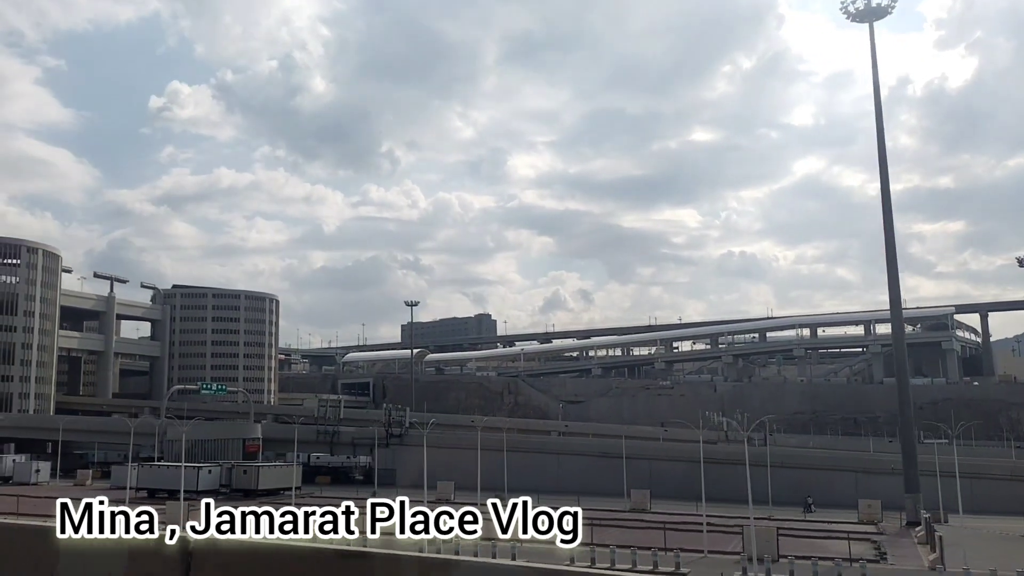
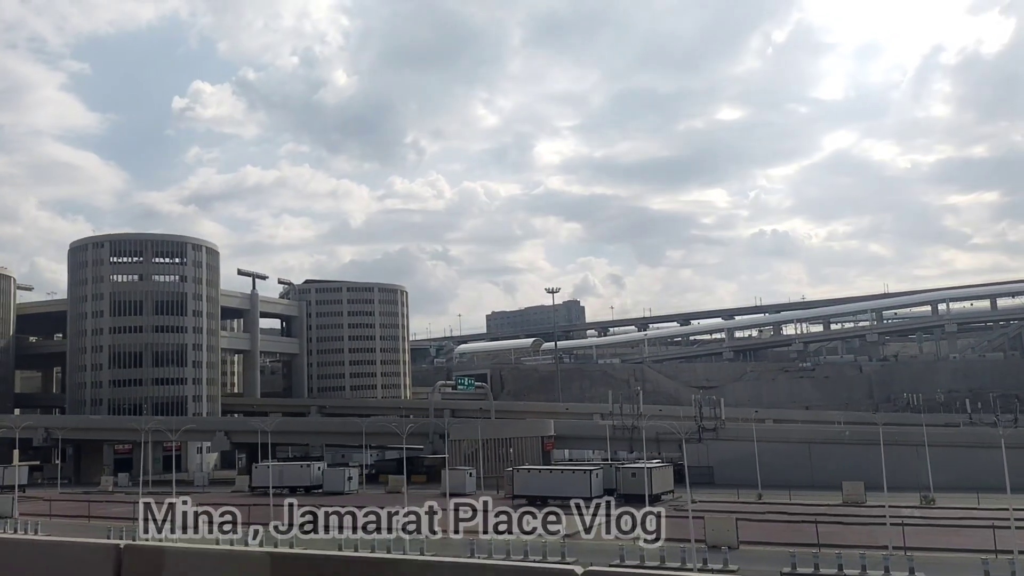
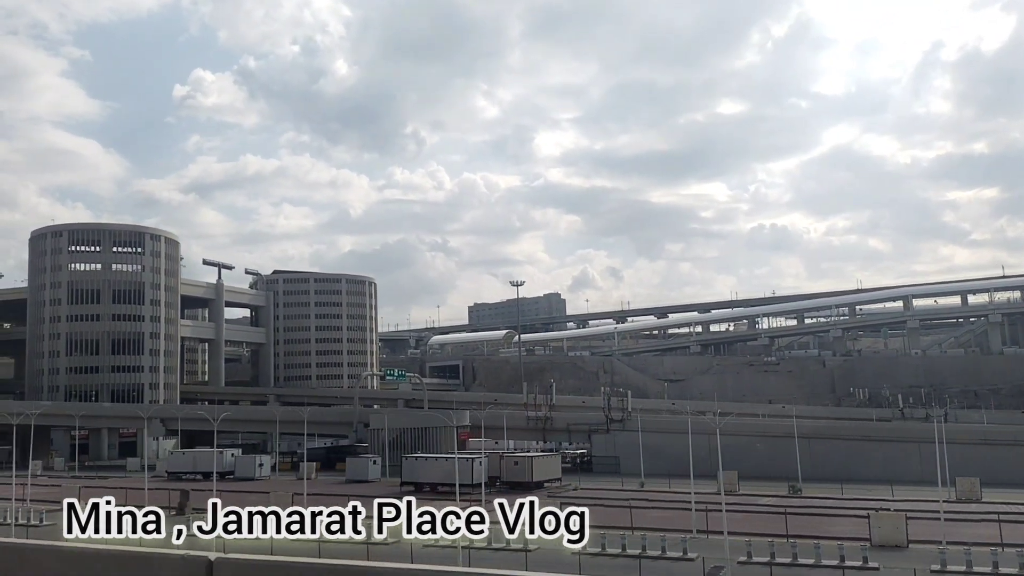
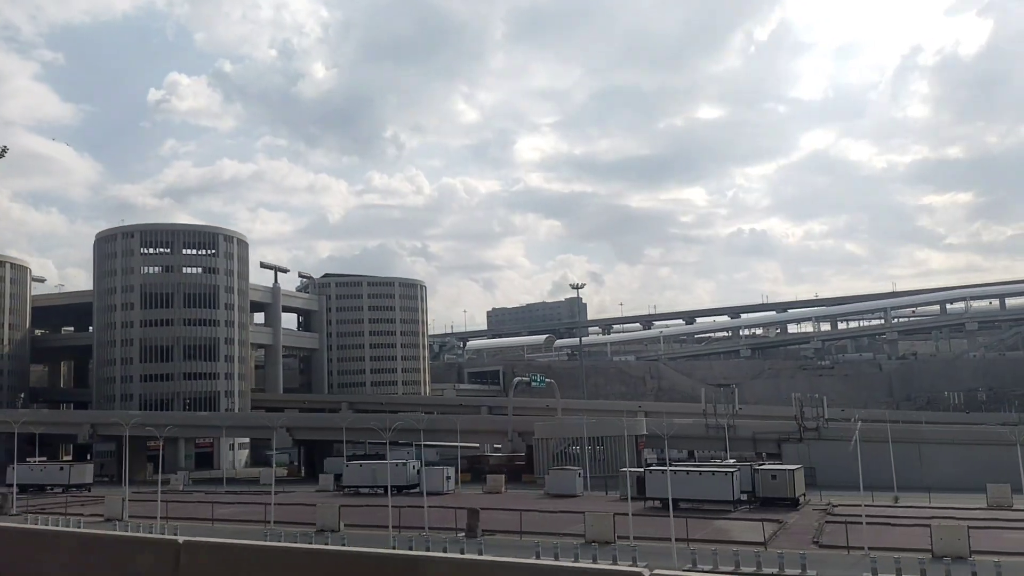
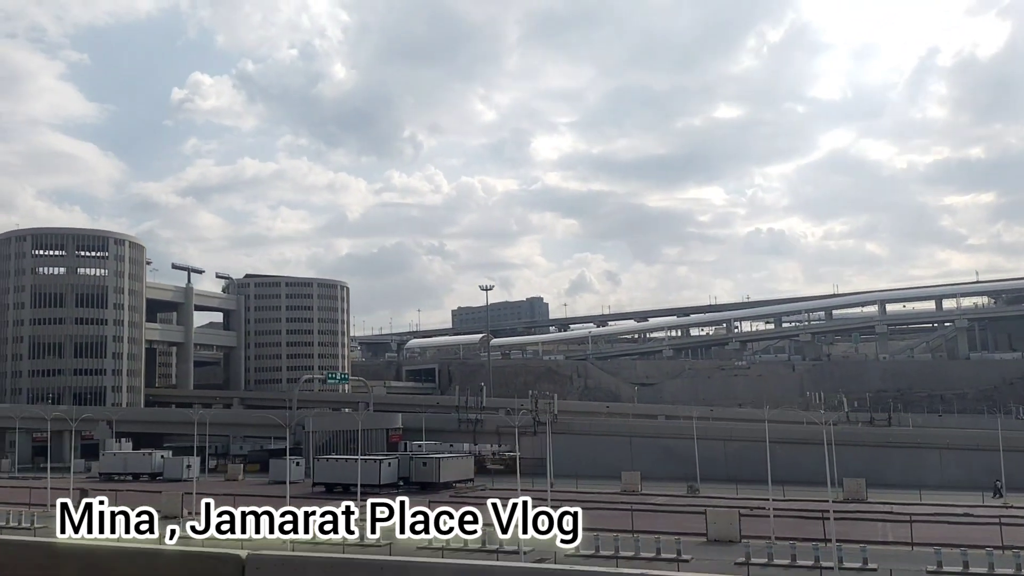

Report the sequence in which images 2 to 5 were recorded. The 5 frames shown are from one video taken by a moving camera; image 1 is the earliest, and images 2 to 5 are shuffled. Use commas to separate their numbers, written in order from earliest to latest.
5, 3, 2, 4
